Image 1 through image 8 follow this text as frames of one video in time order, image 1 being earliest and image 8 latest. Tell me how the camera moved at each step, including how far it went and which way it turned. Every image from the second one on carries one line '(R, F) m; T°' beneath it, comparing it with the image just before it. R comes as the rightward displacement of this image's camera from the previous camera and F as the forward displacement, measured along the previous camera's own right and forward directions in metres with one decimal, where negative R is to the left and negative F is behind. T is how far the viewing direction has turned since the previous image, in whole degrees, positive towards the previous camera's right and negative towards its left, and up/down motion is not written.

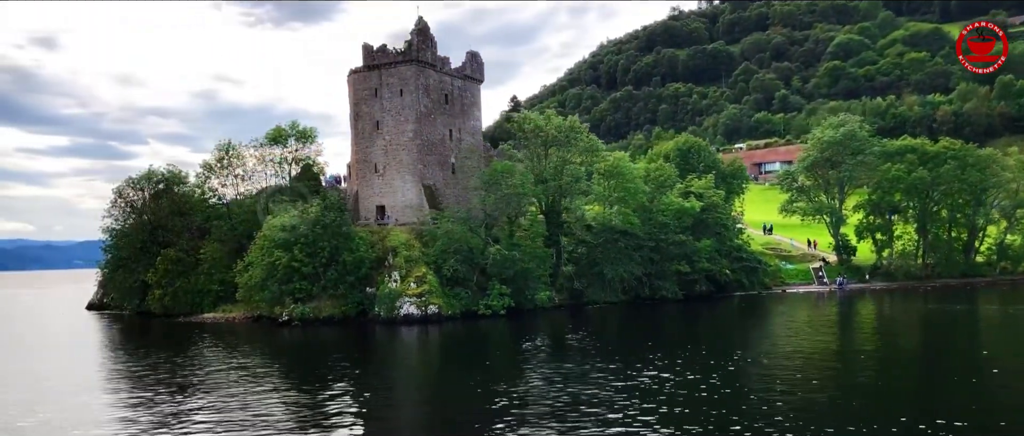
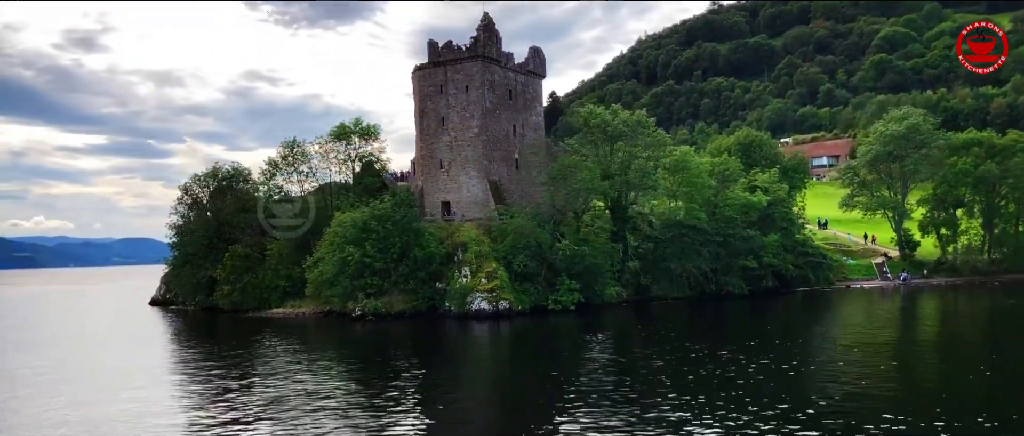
(-2.4, 0.0) m; -3°
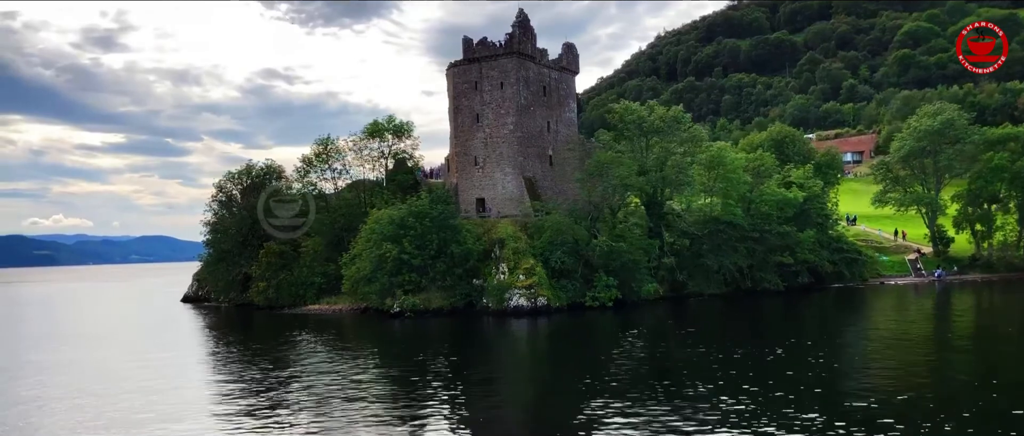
(-1.4, 0.0) m; -1°
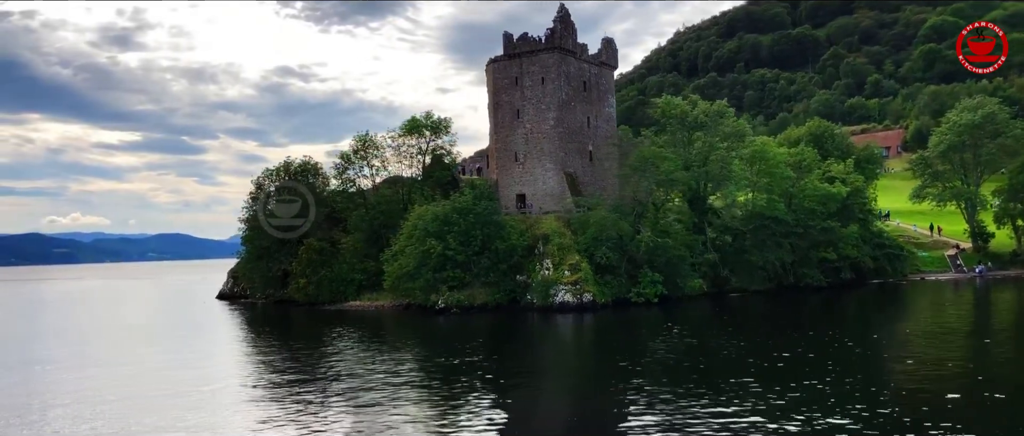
(-1.9, +0.1) m; -1°
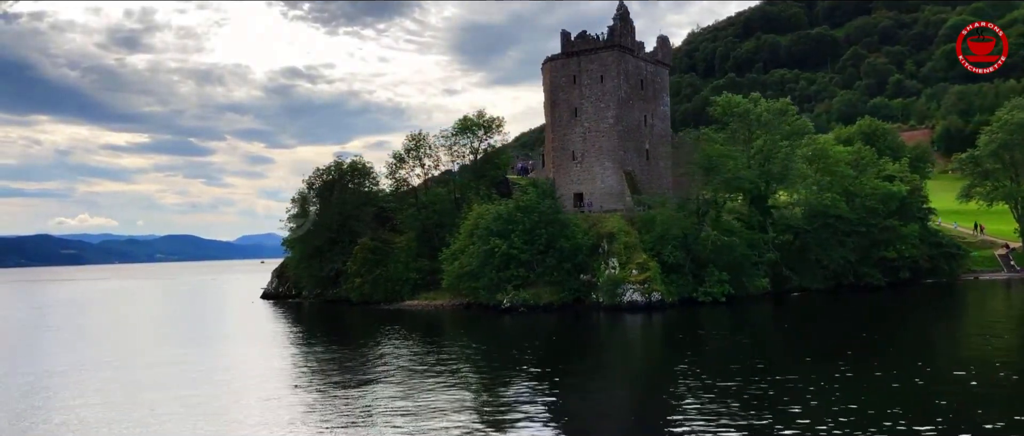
(-3.7, +0.2) m; -1°
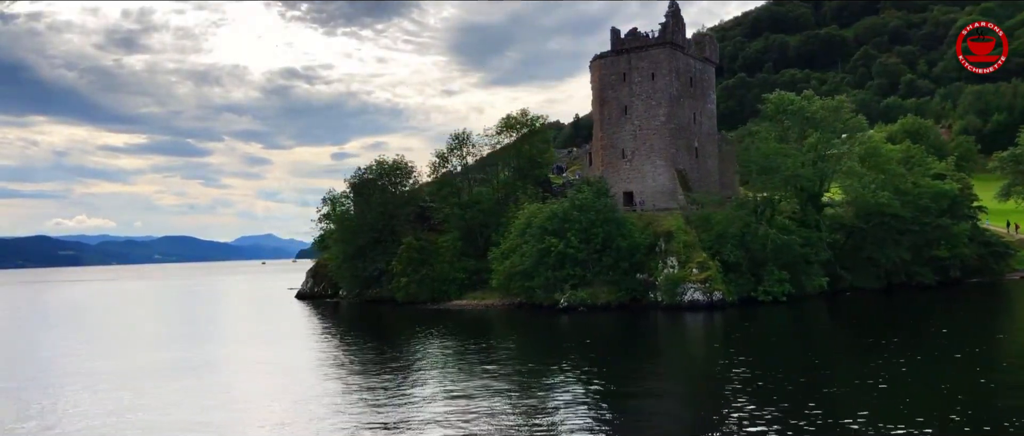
(-3.7, +0.5) m; 0°
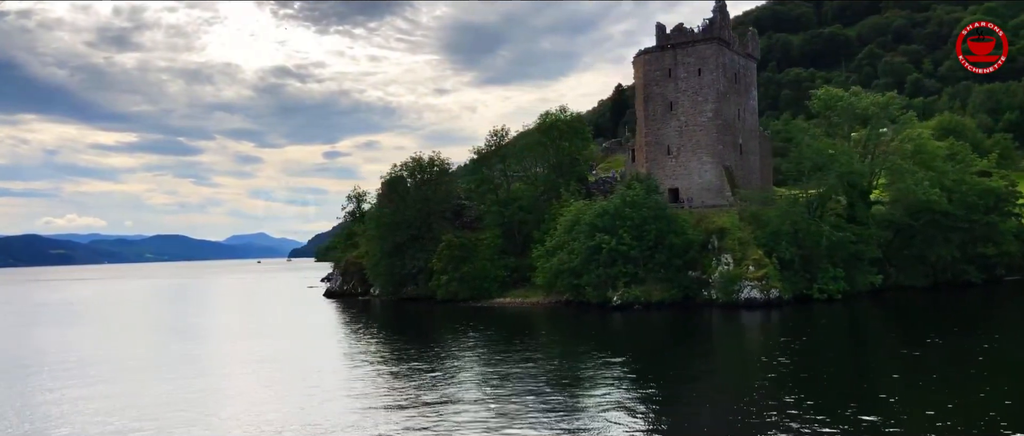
(-3.7, +0.6) m; +1°
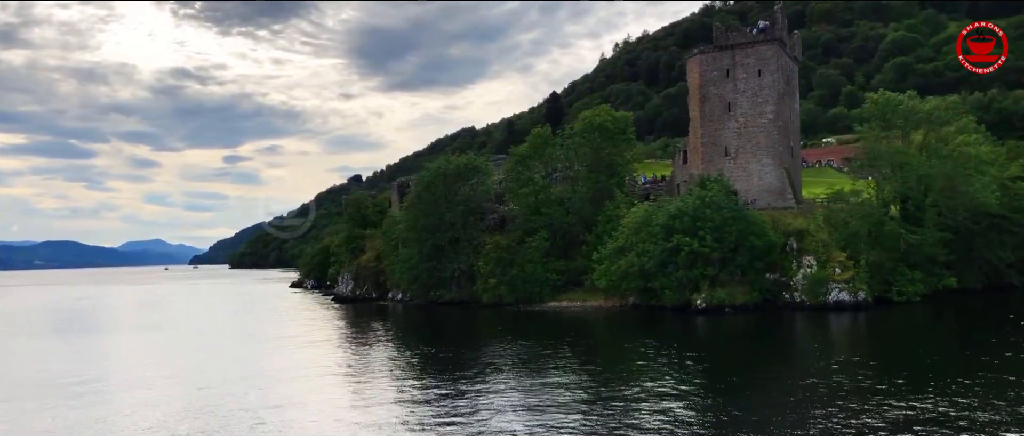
(-9.7, +2.9) m; +6°
